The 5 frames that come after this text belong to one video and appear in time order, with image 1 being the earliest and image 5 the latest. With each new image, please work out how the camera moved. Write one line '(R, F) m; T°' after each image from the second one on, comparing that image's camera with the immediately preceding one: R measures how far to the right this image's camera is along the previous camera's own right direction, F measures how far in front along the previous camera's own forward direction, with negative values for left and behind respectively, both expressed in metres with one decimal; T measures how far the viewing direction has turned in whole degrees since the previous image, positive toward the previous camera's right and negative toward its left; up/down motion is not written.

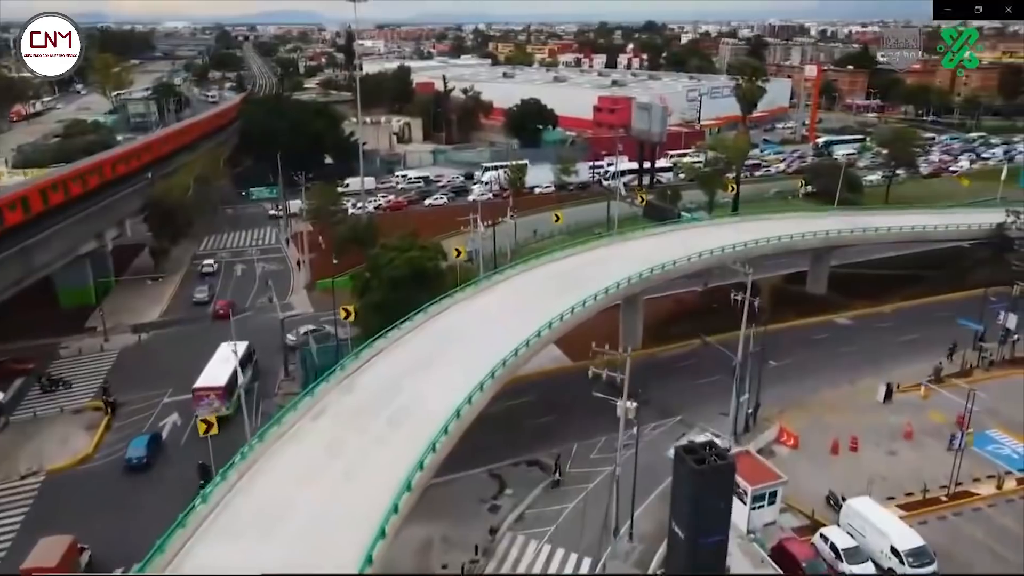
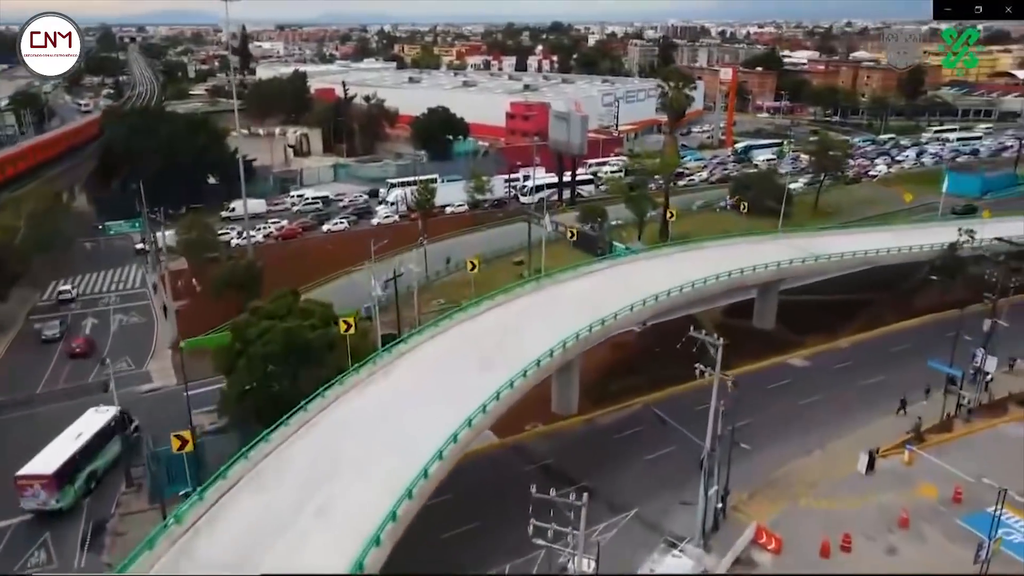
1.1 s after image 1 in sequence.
(+0.3, +3.8) m; +6°
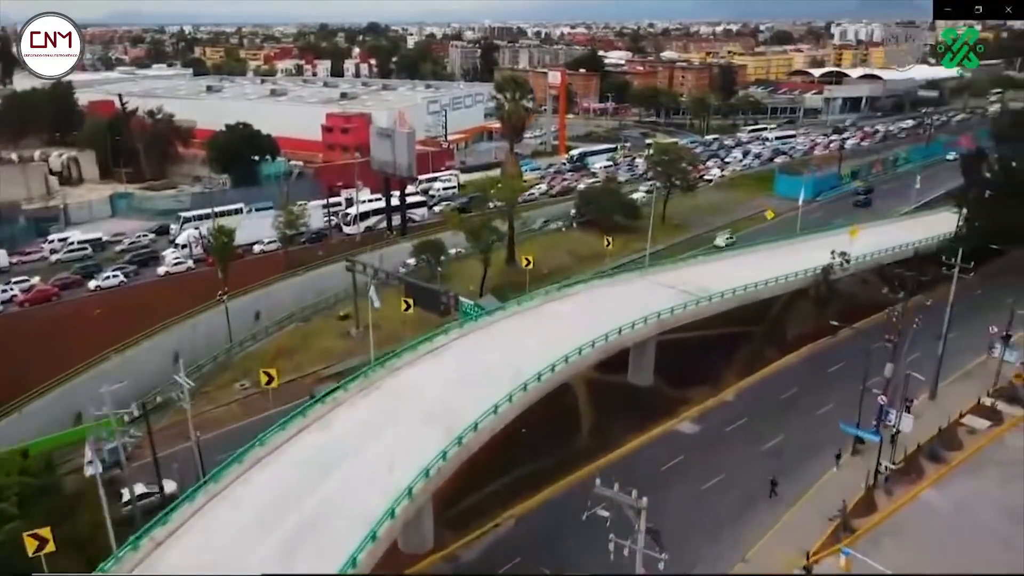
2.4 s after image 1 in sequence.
(+0.5, +4.7) m; +13°
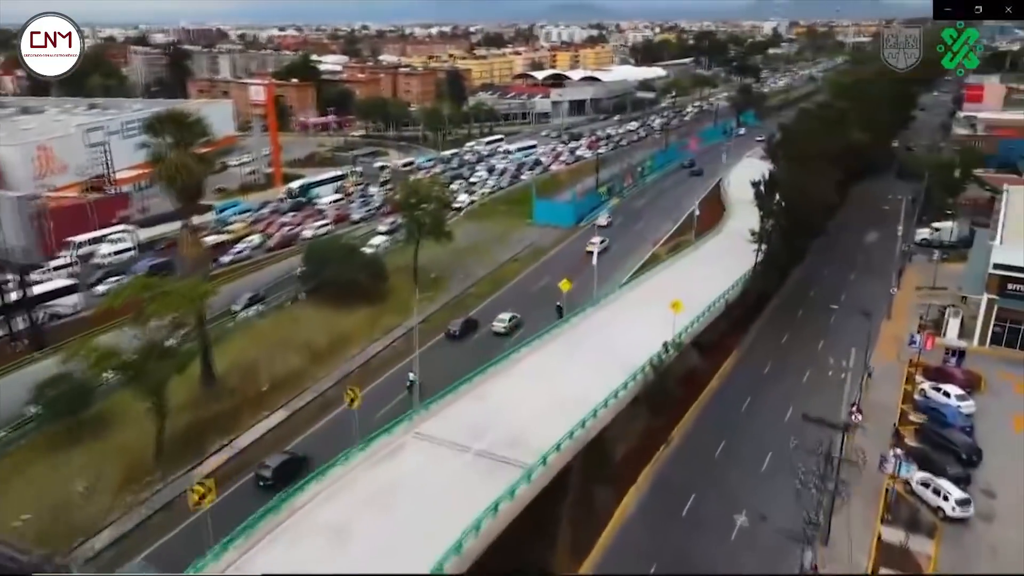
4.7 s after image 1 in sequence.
(+1.3, +8.1) m; +20°
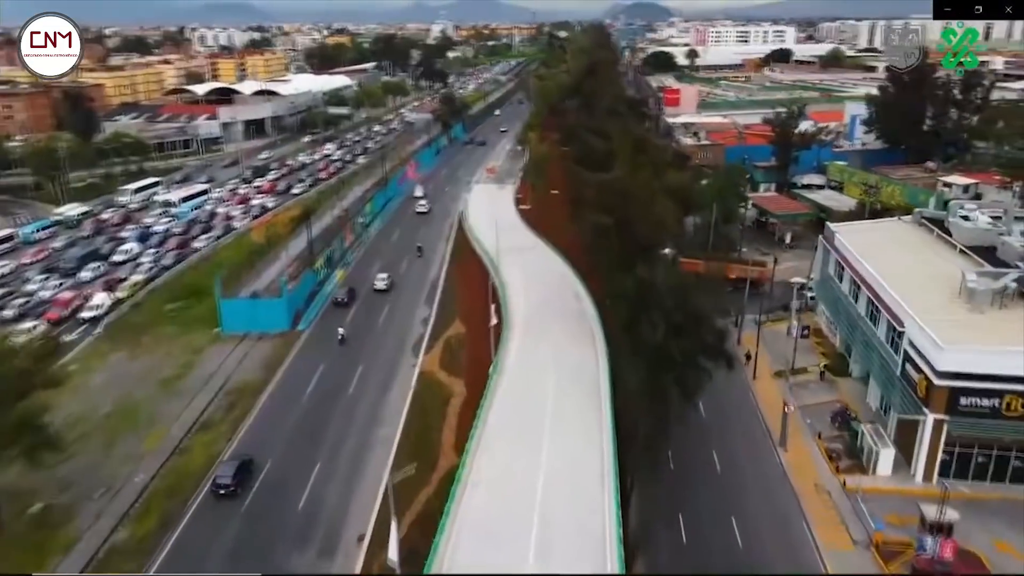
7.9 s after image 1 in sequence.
(+0.6, +11.5) m; +23°
